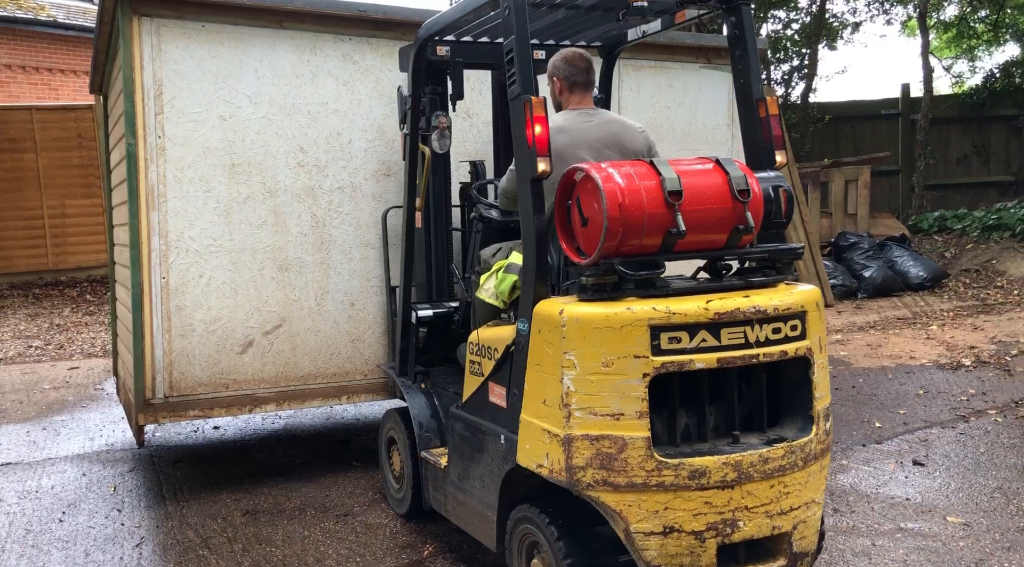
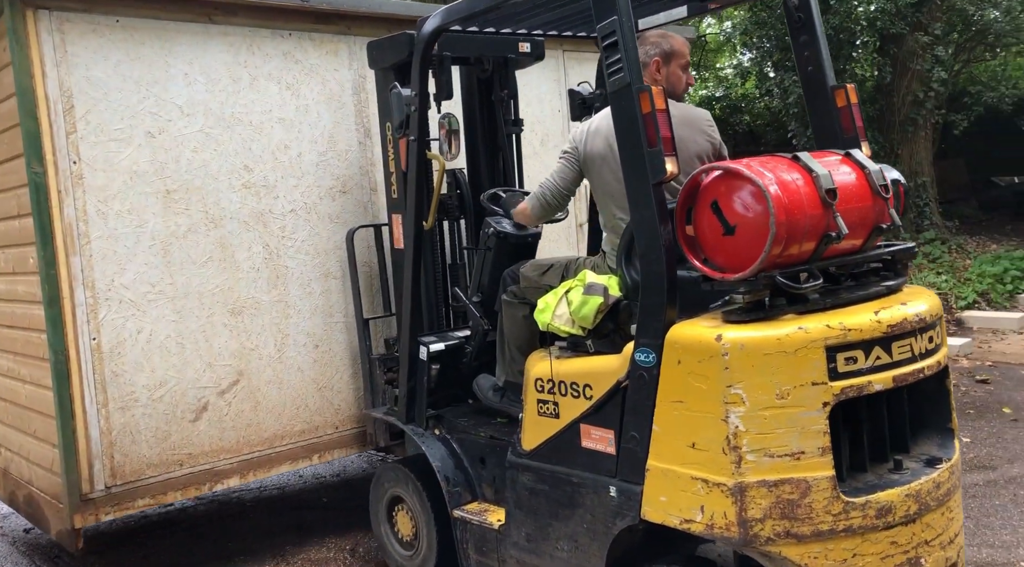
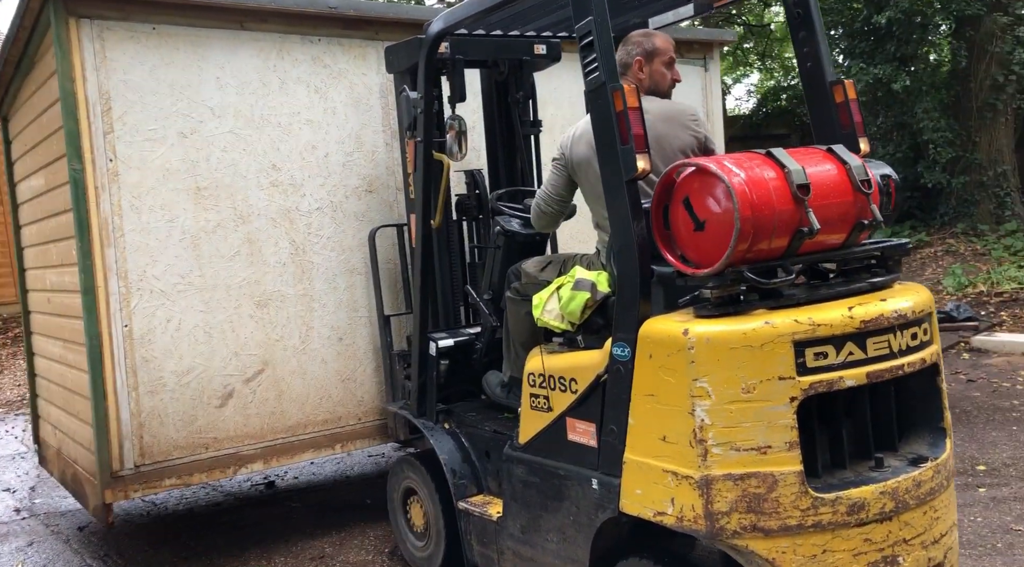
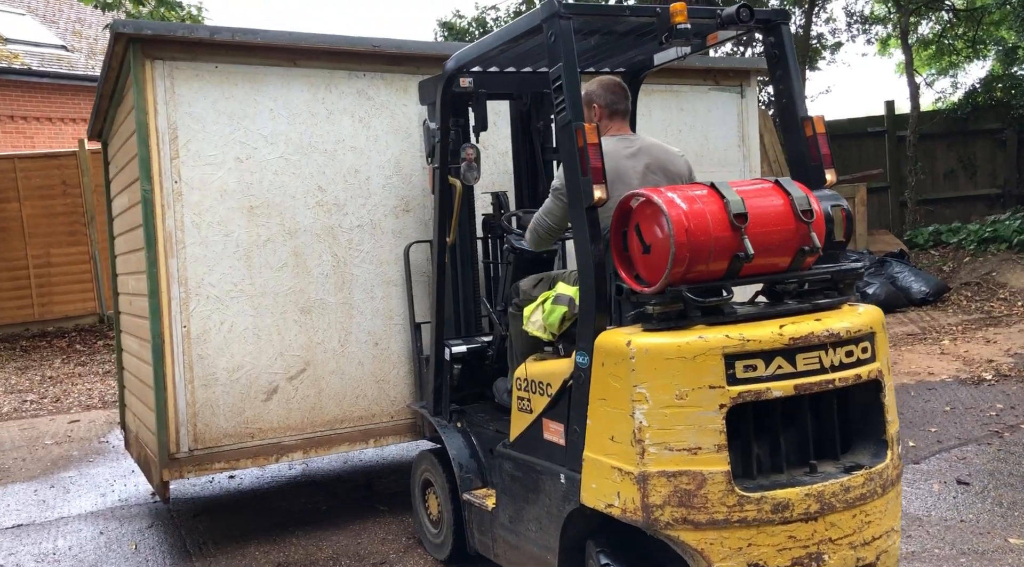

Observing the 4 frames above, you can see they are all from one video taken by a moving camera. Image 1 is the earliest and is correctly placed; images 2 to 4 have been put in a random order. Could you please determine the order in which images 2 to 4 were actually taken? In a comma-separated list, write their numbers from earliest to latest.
4, 3, 2
